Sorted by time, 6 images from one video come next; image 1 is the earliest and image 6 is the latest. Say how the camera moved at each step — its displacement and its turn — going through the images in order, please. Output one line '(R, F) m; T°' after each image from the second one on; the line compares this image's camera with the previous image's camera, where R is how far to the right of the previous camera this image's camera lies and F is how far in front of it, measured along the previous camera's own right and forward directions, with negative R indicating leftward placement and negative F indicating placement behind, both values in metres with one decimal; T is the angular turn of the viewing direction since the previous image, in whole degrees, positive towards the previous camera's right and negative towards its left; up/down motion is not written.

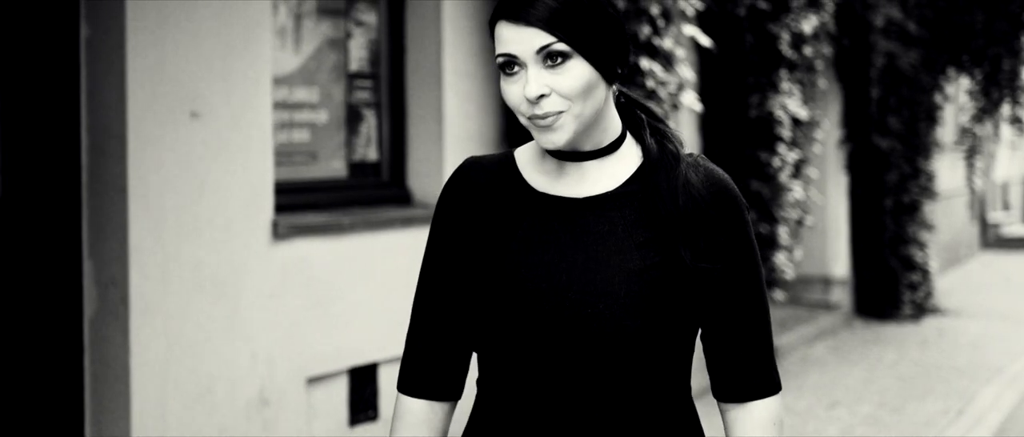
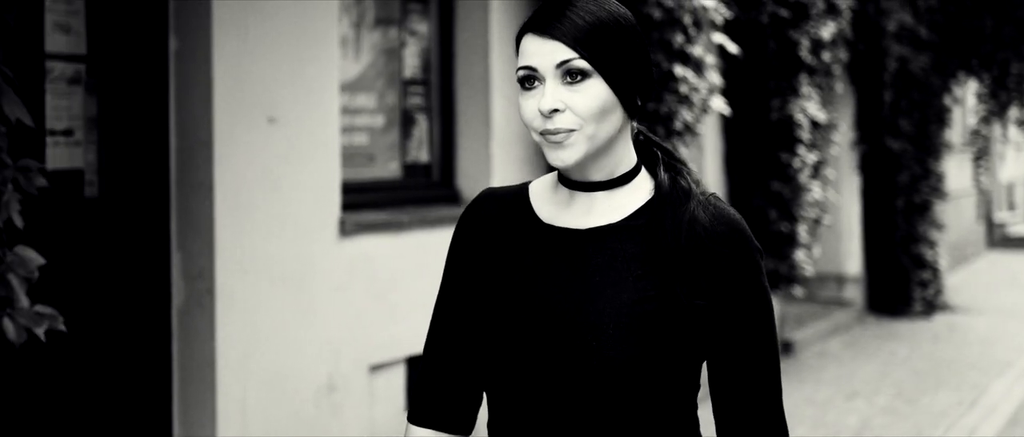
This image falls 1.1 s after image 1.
(-0.1, -0.3) m; 0°
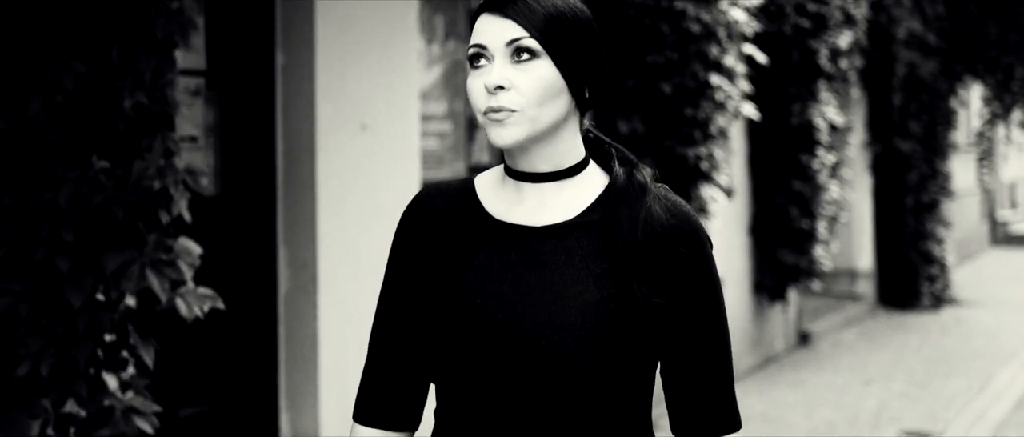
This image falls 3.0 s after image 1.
(-0.2, -0.5) m; 0°
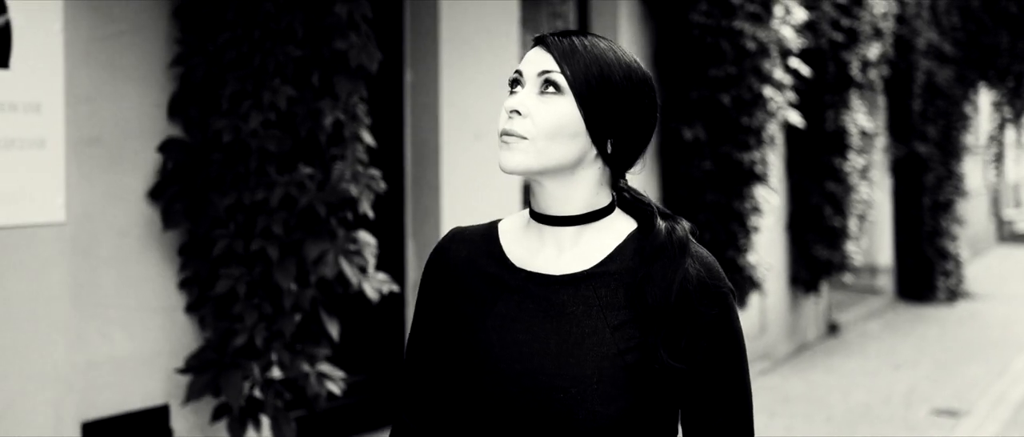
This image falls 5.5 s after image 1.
(-0.3, -0.7) m; 0°
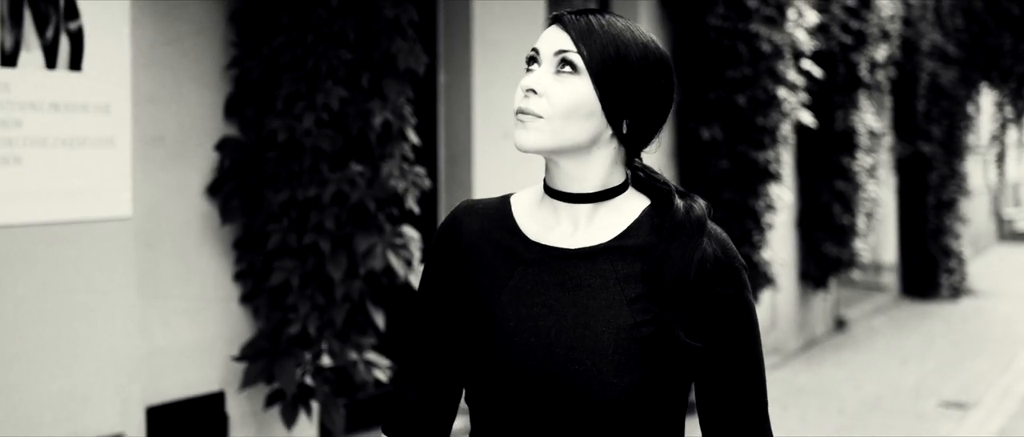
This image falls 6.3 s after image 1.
(-0.1, -0.2) m; 0°
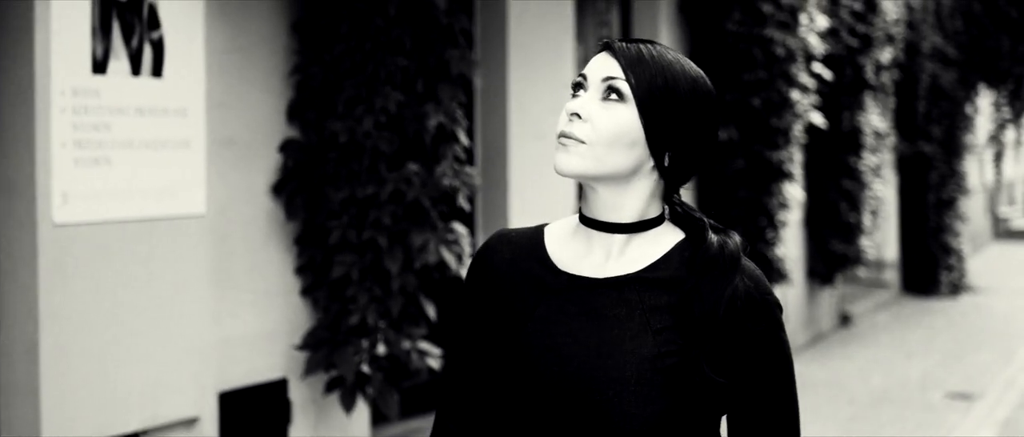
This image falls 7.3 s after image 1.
(-0.1, -0.3) m; 0°
